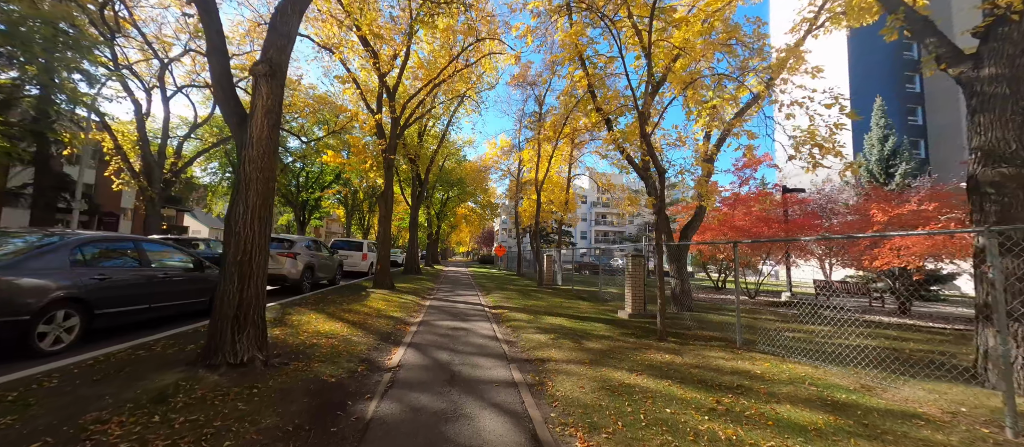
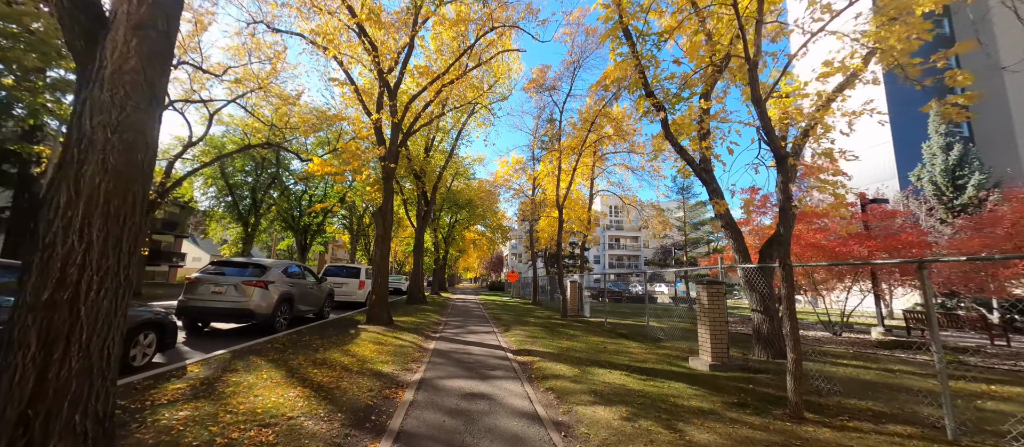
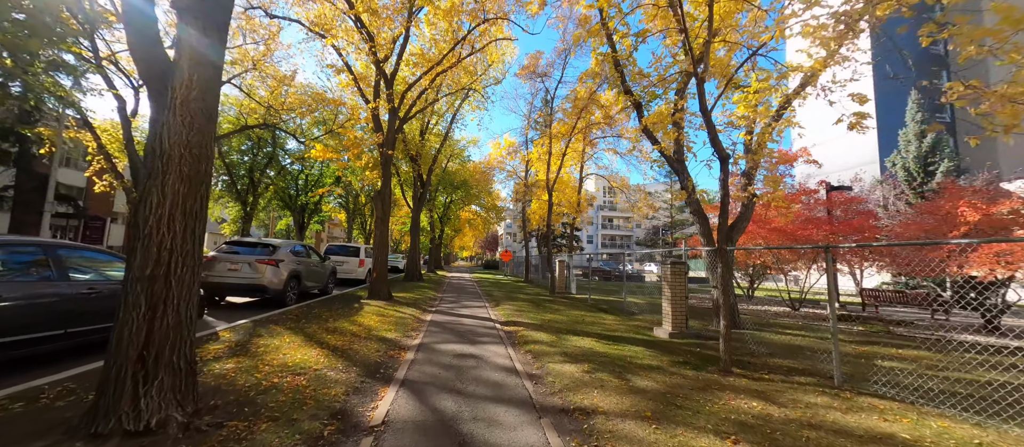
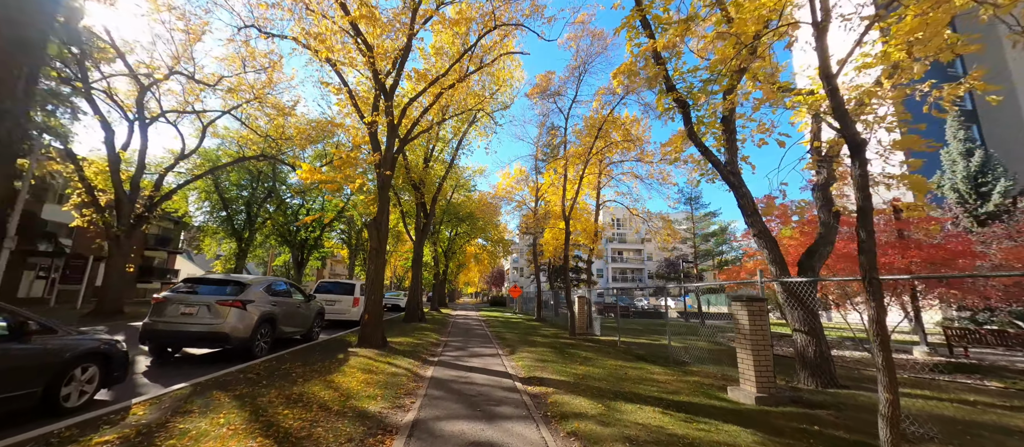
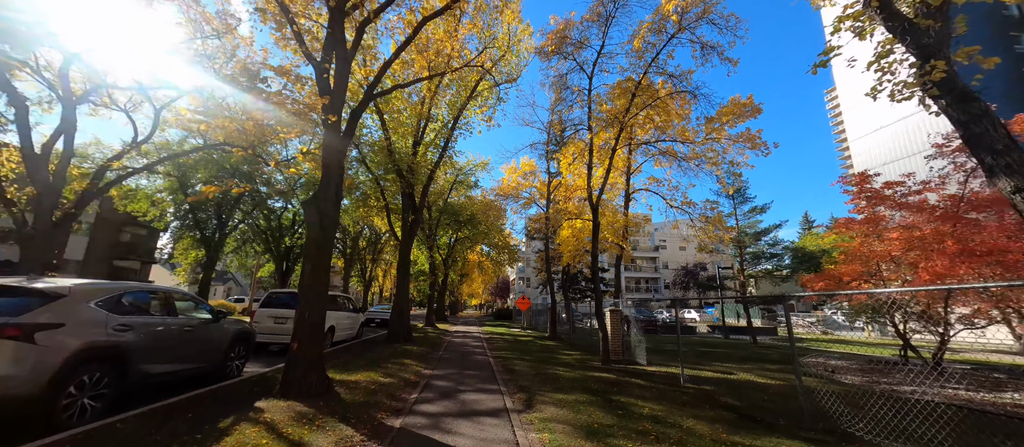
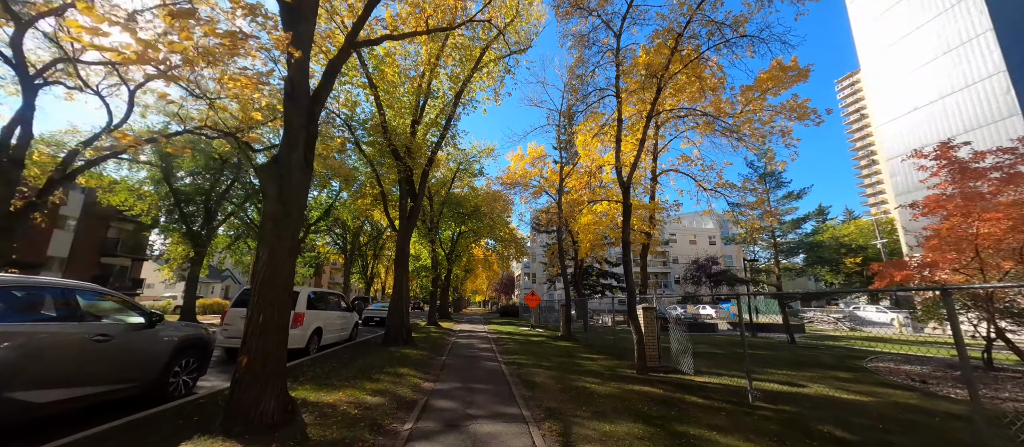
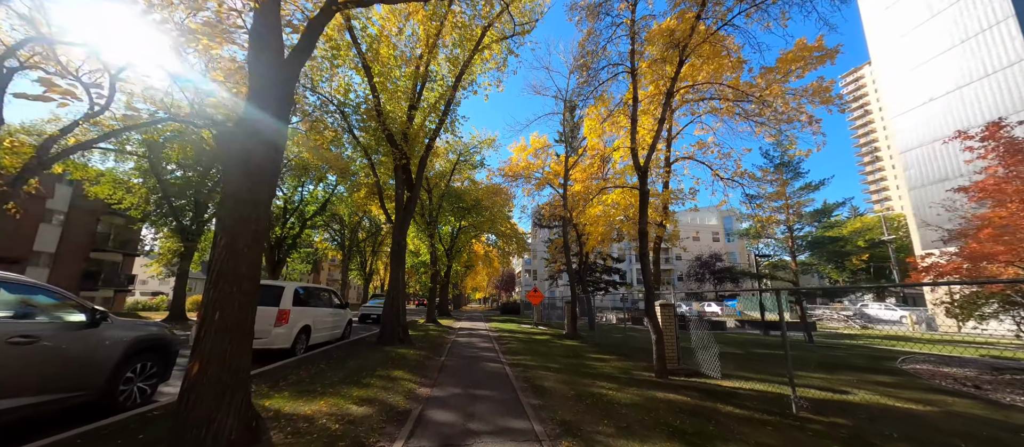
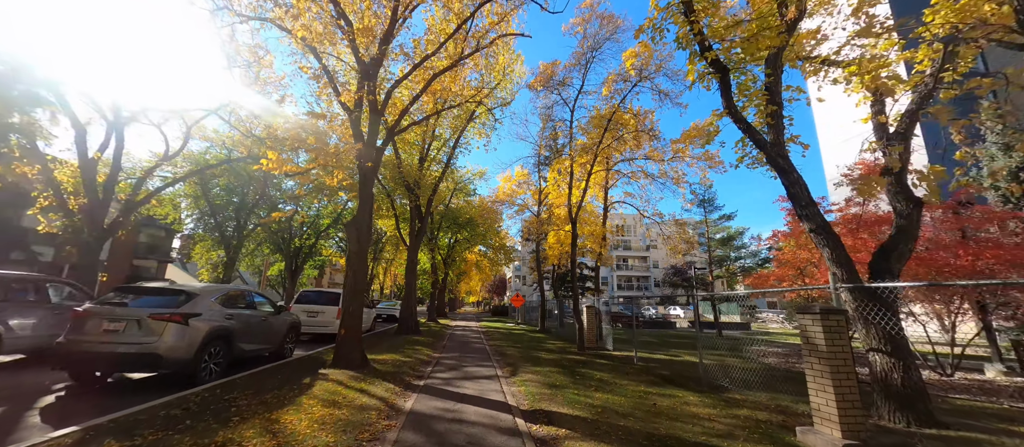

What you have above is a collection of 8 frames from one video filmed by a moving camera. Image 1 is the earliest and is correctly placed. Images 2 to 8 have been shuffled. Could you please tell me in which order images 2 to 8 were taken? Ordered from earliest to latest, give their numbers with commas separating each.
3, 2, 4, 8, 5, 6, 7
